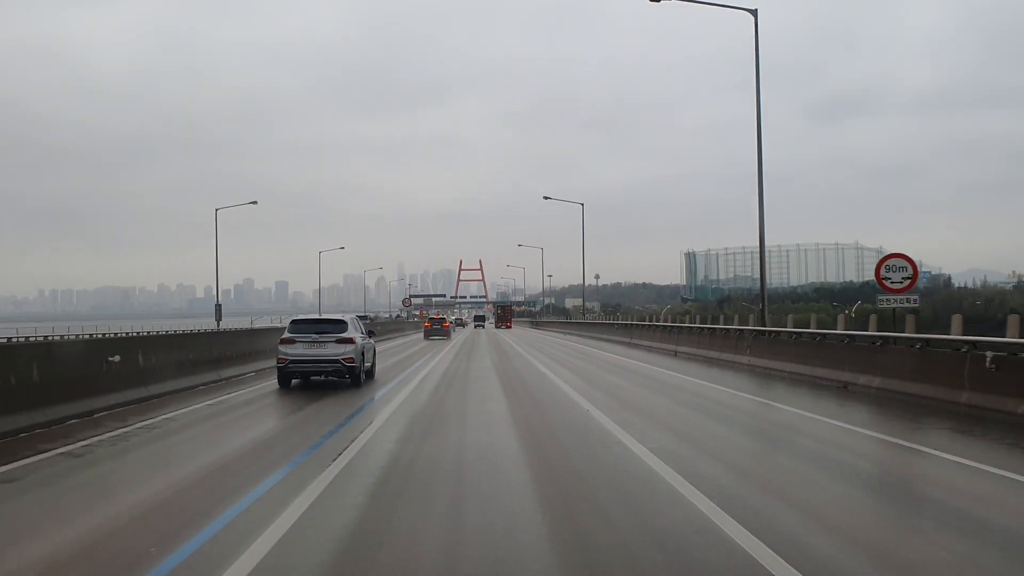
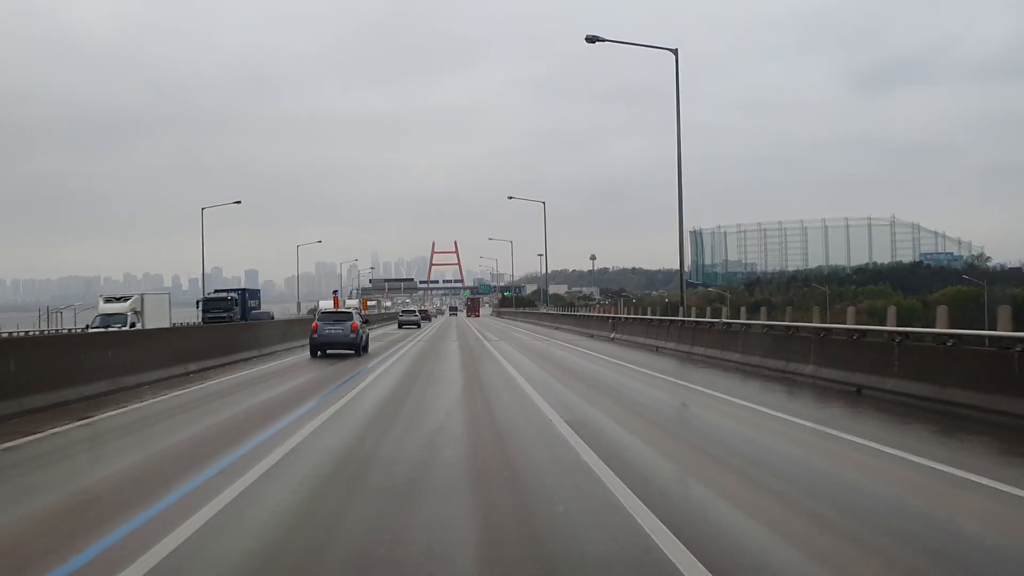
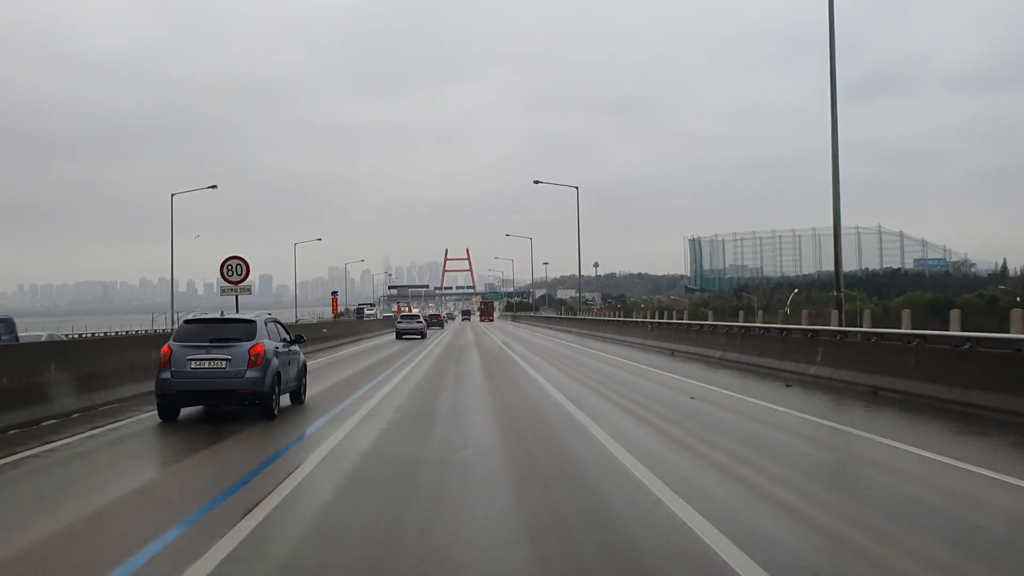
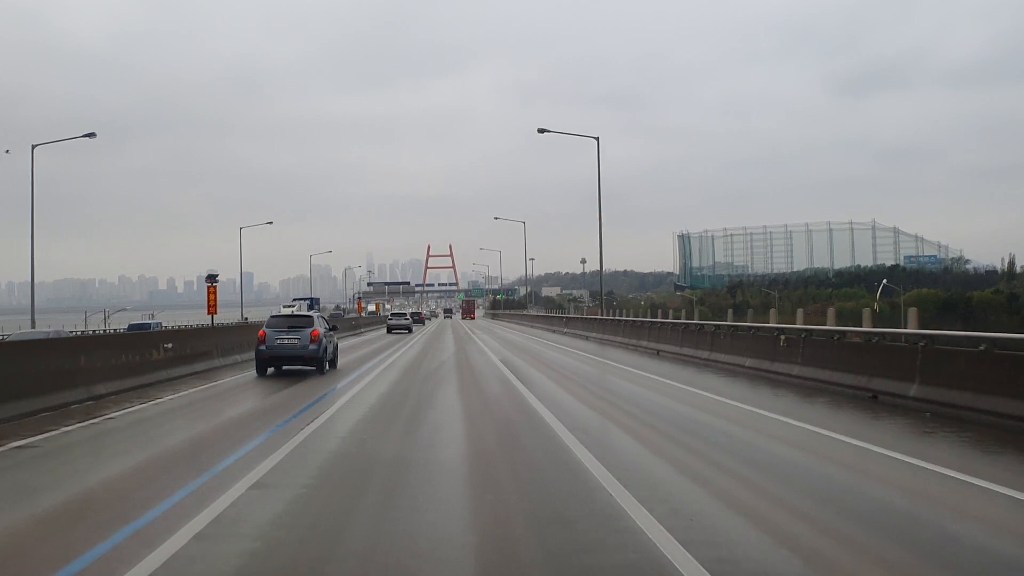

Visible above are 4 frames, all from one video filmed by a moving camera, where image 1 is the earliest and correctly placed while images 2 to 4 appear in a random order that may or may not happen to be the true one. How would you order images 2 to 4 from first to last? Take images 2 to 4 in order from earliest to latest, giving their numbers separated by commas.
3, 4, 2
